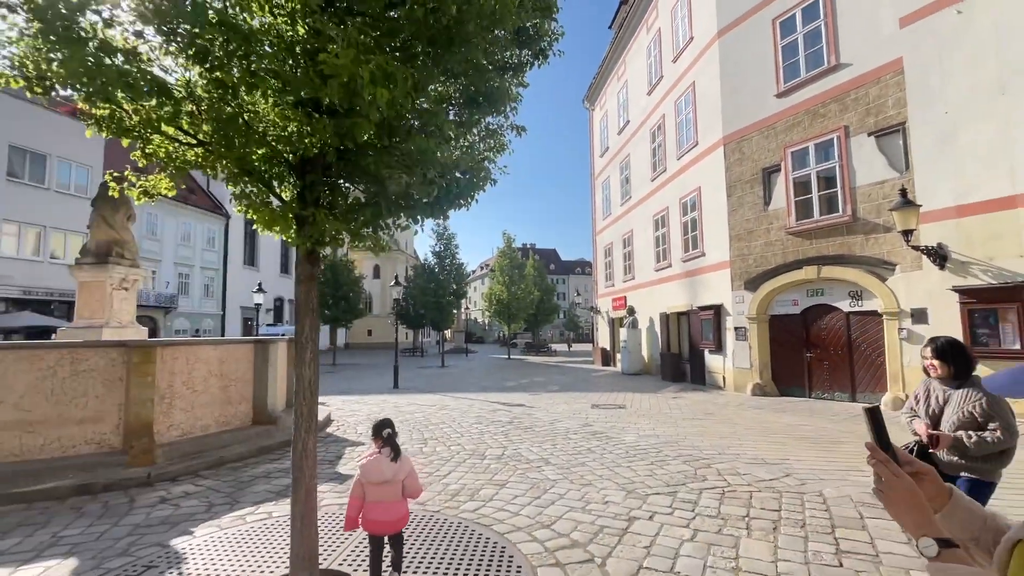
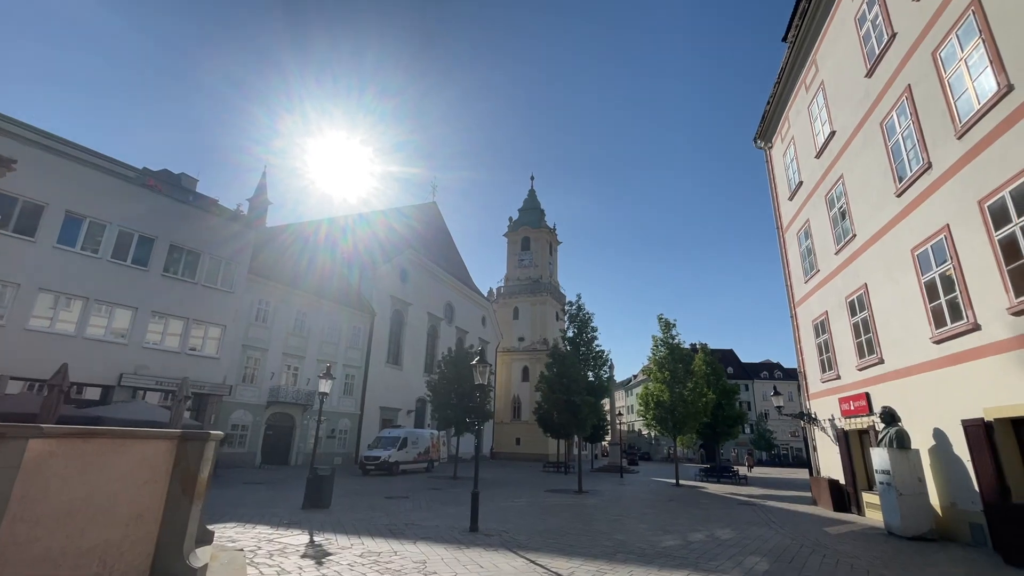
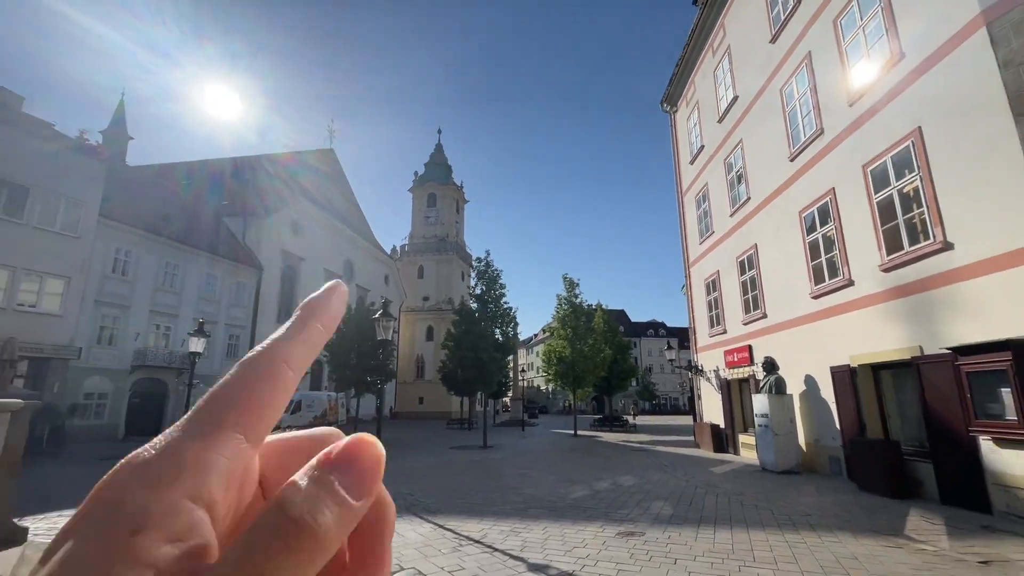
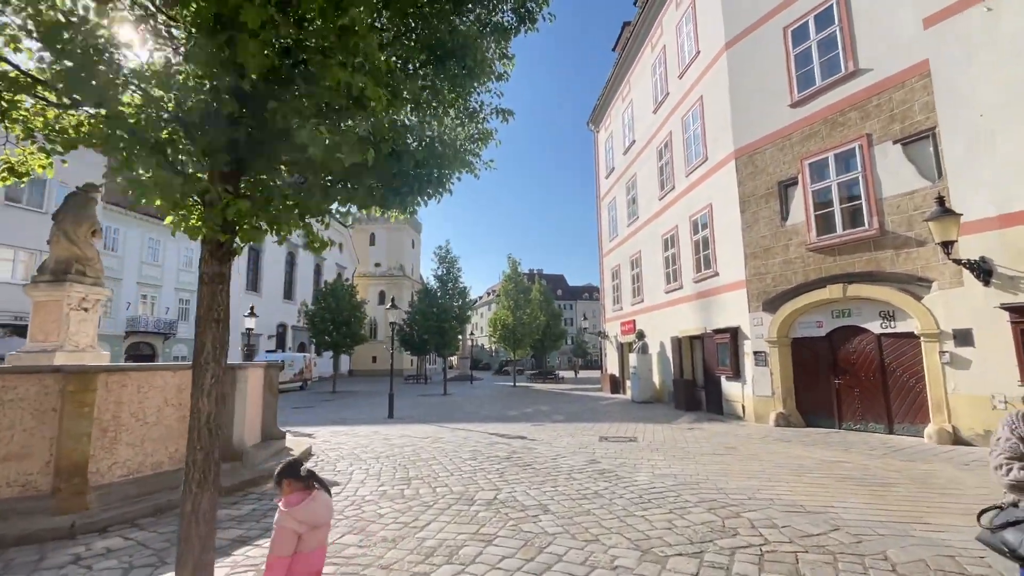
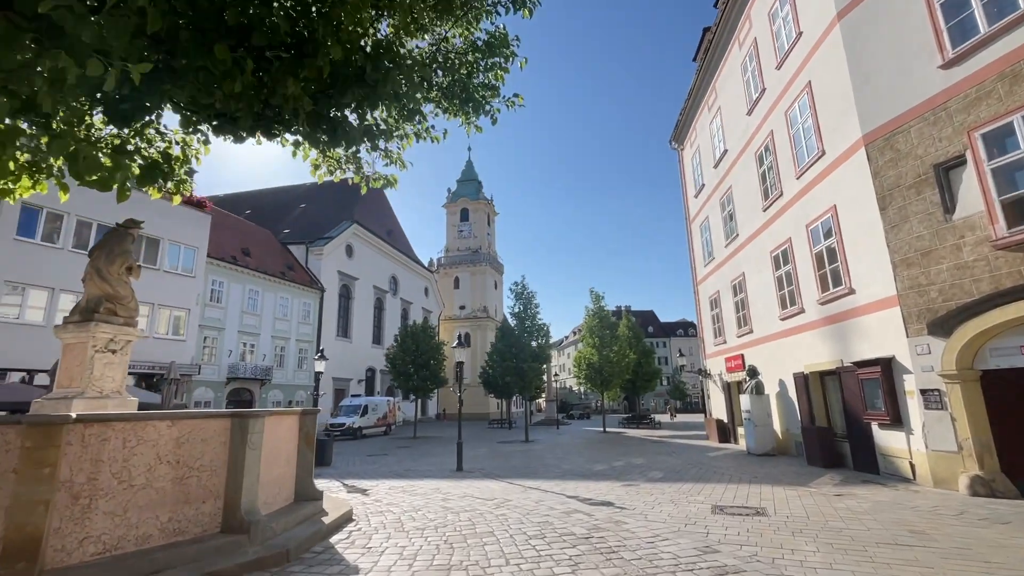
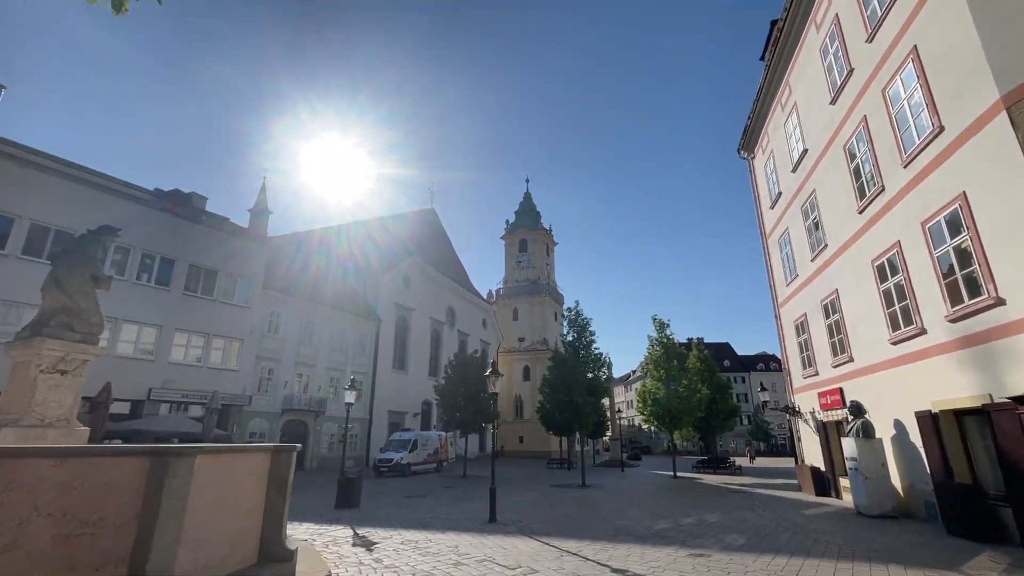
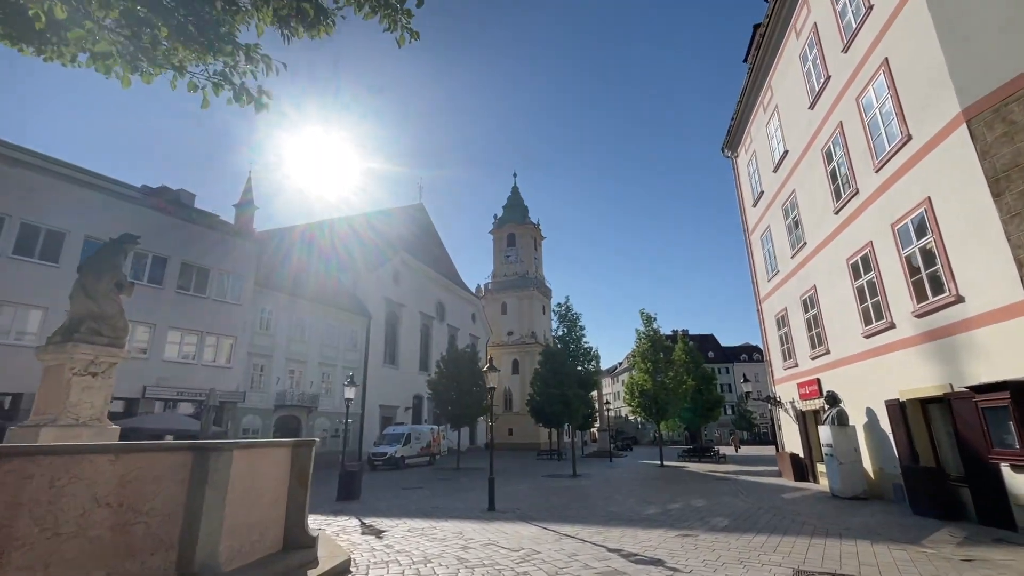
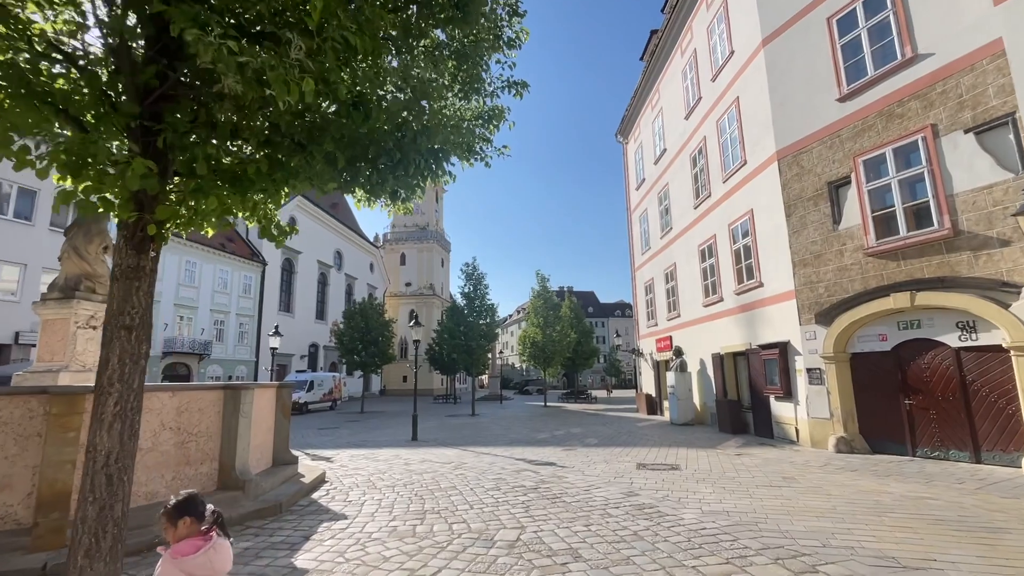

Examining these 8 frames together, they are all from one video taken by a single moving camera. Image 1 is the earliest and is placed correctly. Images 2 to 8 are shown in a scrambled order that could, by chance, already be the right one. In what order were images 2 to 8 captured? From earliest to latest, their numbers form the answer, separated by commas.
4, 8, 5, 7, 6, 2, 3
